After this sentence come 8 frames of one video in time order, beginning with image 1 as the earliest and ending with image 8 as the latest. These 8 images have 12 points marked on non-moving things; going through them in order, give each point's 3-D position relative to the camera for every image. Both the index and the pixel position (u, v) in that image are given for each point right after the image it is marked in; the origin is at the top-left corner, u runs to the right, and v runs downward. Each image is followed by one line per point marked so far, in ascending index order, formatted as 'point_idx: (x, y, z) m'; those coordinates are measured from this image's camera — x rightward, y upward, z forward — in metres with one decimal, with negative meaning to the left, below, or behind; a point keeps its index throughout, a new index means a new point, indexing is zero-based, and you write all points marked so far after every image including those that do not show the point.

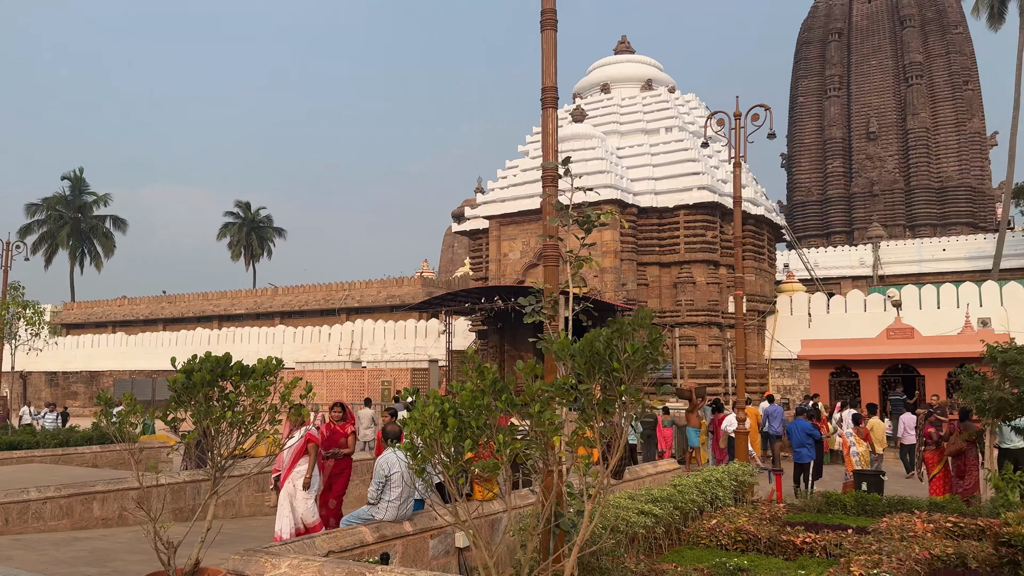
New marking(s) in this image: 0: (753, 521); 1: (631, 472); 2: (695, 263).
0: (+2.5, -2.4, +8.3) m
1: (+1.5, -2.2, +9.8) m
2: (+4.7, +0.6, +19.9) m
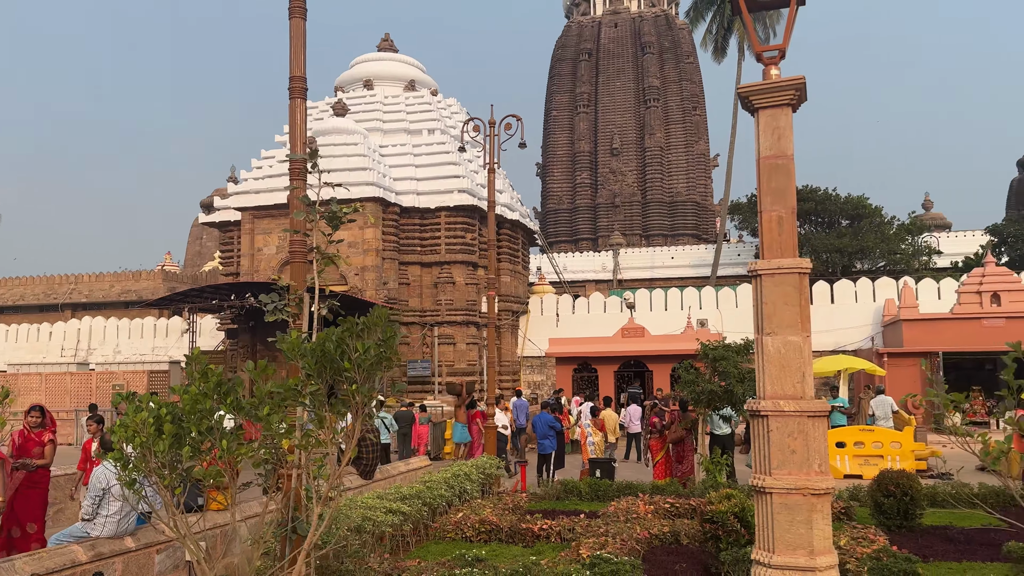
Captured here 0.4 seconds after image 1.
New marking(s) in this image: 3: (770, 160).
0: (-0.2, -2.4, +8.6) m
1: (-1.6, -2.2, +9.7) m
2: (-1.4, +0.6, +20.3) m
3: (+1.4, +0.7, +4.4) m
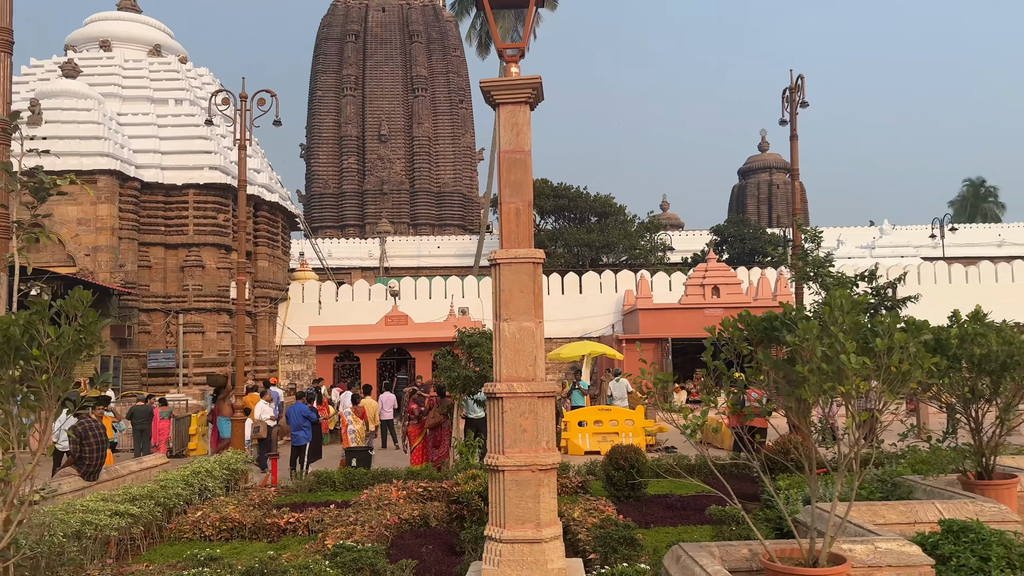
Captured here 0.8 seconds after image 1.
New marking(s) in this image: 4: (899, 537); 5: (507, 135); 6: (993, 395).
0: (-2.8, -2.2, +8.2) m
1: (-4.5, -2.0, +8.9) m
2: (-7.3, +1.0, +19.0) m
3: (0.0, +0.8, +4.6) m
4: (+2.1, -1.4, +4.4) m
5: (0.0, +0.9, +4.6) m
6: (+3.4, -0.7, +5.6) m
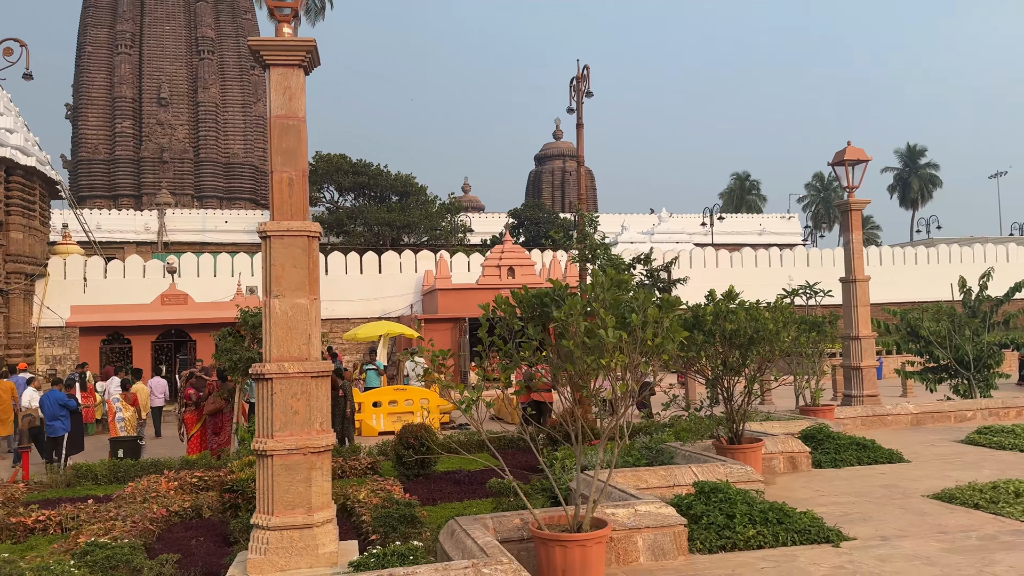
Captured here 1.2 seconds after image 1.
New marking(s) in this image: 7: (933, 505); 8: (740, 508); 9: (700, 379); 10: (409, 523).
0: (-4.8, -2.0, +7.2) m
1: (-6.6, -1.7, +7.5) m
2: (-11.9, +1.5, +16.5) m
3: (-1.2, +0.9, +4.3) m
4: (+0.8, -1.2, +4.7) m
5: (-1.2, +1.0, +4.3) m
6: (+1.8, -0.6, +6.2) m
7: (+3.0, -1.5, +5.7) m
8: (+1.4, -1.4, +4.9) m
9: (+1.5, -0.7, +6.6) m
10: (-0.7, -1.6, +5.4) m
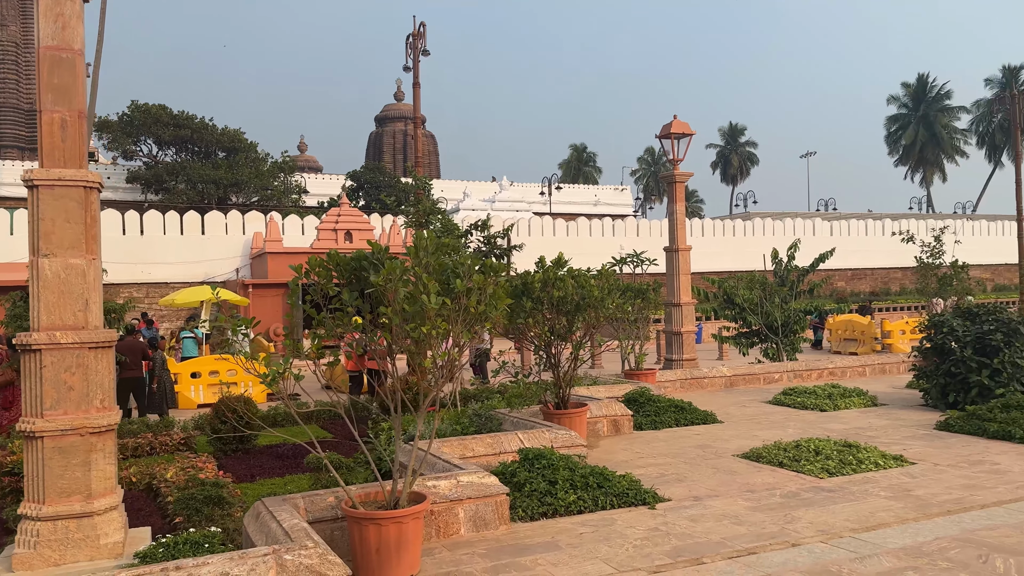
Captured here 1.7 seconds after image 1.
0: (-6.3, -1.6, +6.0) m
1: (-8.1, -1.4, +5.9) m
2: (-14.9, +2.3, +13.5) m
3: (-2.1, +1.1, +3.7) m
4: (-0.2, -1.0, +4.6) m
5: (-2.1, +1.2, +3.7) m
6: (+0.4, -0.3, +6.2) m
7: (+1.7, -1.3, +6.0) m
8: (+0.3, -1.1, +4.9) m
9: (+0.1, -0.5, +6.5) m
10: (-1.8, -1.3, +5.0) m
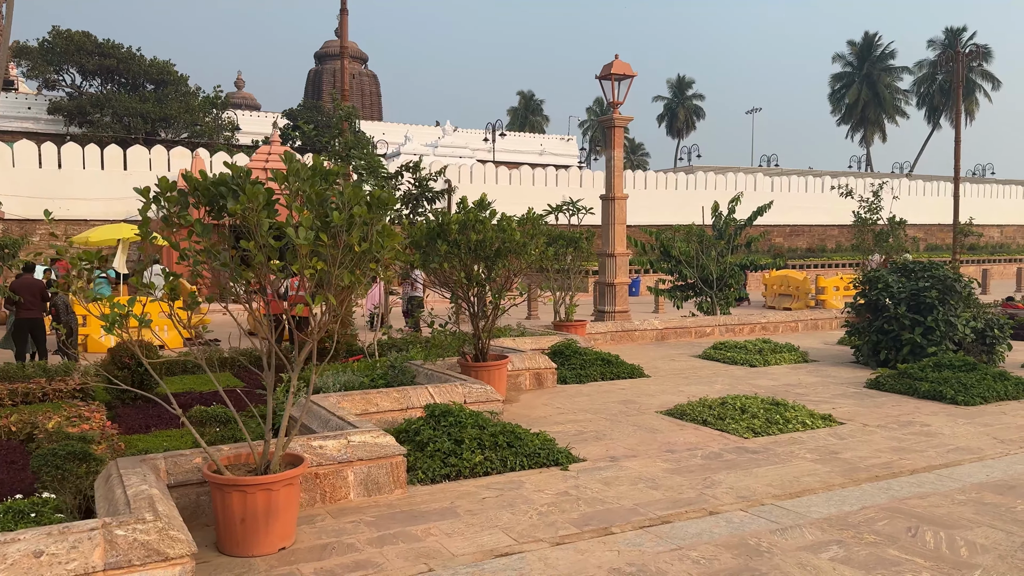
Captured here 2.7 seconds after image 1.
0: (-6.9, -1.1, +5.1) m
1: (-8.6, -0.8, +4.9) m
2: (-15.9, +3.5, +11.8) m
3: (-2.5, +1.4, +3.0) m
4: (-0.7, -0.7, +4.1) m
5: (-2.5, +1.5, +3.0) m
6: (-0.2, +0.1, +5.8) m
7: (+1.1, -0.9, +5.7) m
8: (-0.2, -0.8, +4.5) m
9: (-0.5, 0.0, +6.1) m
10: (-2.4, -1.0, +4.5) m
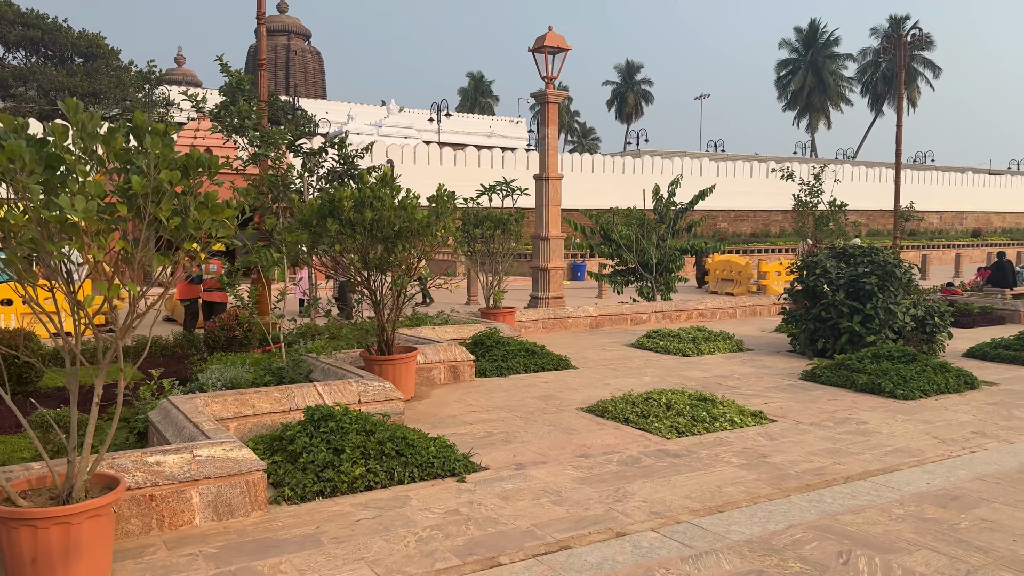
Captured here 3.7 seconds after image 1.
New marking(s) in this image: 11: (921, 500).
0: (-7.4, -1.0, +4.2) m
1: (-9.2, -0.7, +3.8) m
2: (-16.9, +3.8, +10.2) m
3: (-3.0, +1.4, +2.2) m
4: (-1.2, -0.7, +3.5) m
5: (-3.0, +1.5, +2.2) m
6: (-0.8, +0.2, +5.2) m
7: (+0.5, -0.8, +5.1) m
8: (-0.8, -0.7, +4.0) m
9: (-1.2, +0.1, +5.4) m
10: (-2.9, -0.9, +3.8) m
11: (+1.9, -1.0, +3.6) m
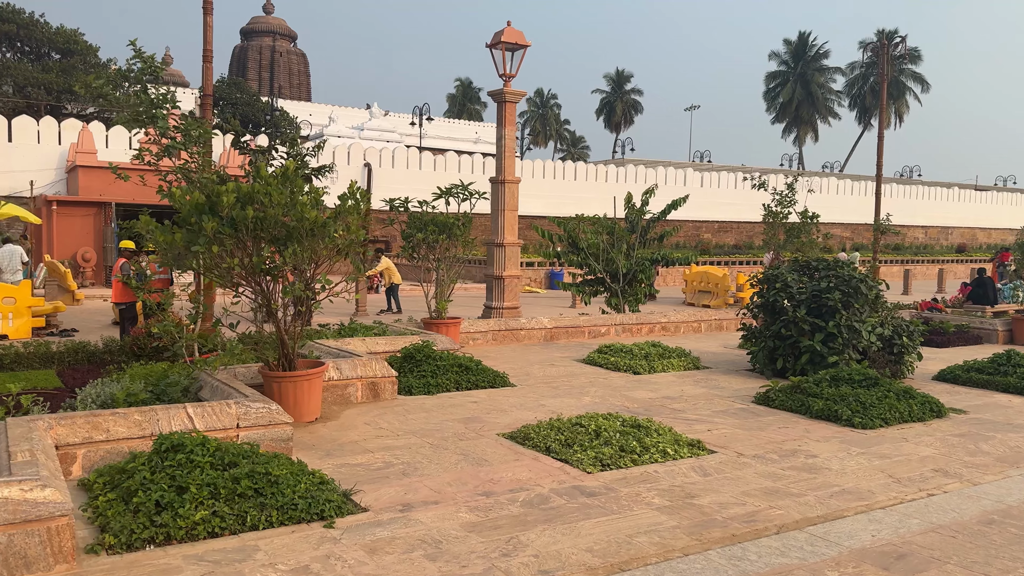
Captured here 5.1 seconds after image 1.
0: (-8.0, -0.9, +3.5) m
1: (-9.7, -0.6, +3.1) m
2: (-17.4, +3.9, +9.5) m
3: (-3.4, +1.4, +1.7) m
4: (-1.7, -0.7, +2.9) m
5: (-3.4, +1.6, +1.6) m
6: (-1.3, +0.1, +4.6) m
7: (-0.1, -0.9, +4.6) m
8: (-1.3, -0.8, +3.4) m
9: (-1.7, 0.0, +4.9) m
10: (-3.4, -0.9, +3.1) m
11: (+1.3, -1.0, +3.1) m
